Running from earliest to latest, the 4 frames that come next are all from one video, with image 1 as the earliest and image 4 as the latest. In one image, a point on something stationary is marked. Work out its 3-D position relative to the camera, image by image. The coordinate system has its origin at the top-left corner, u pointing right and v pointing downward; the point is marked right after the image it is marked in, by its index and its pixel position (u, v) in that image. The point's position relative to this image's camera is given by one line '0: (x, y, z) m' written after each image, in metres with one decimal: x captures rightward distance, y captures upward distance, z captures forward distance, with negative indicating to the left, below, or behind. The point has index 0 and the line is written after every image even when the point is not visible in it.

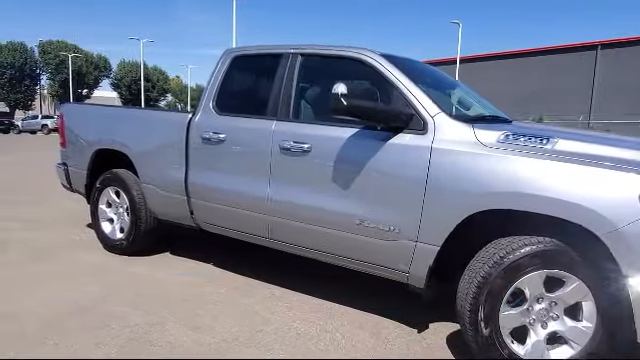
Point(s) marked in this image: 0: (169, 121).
0: (-1.6, +0.6, +4.9) m
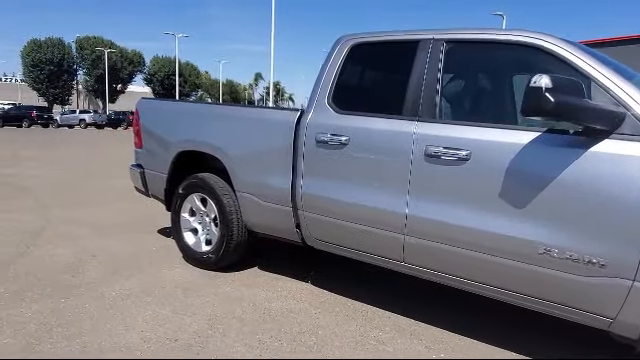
0: (-0.5, +0.6, +4.2) m
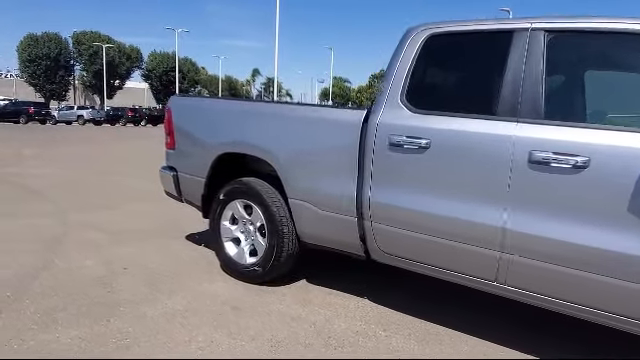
0: (+0.1, +0.5, +3.8) m
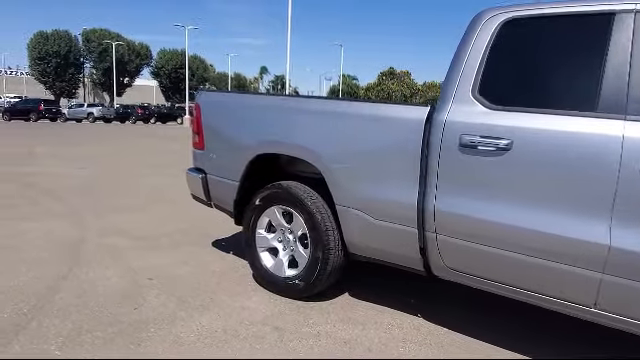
0: (+0.5, +0.5, +3.3) m
